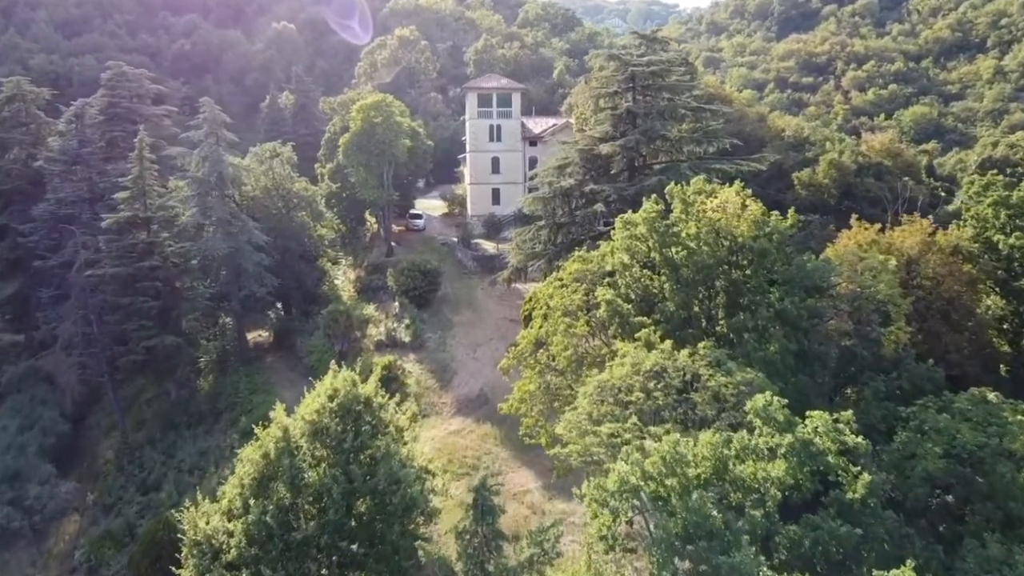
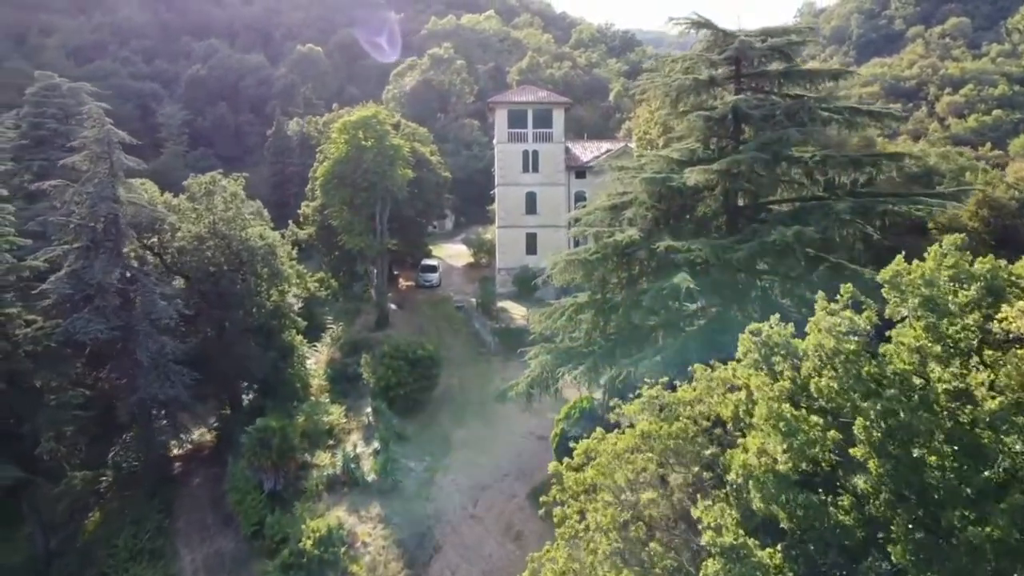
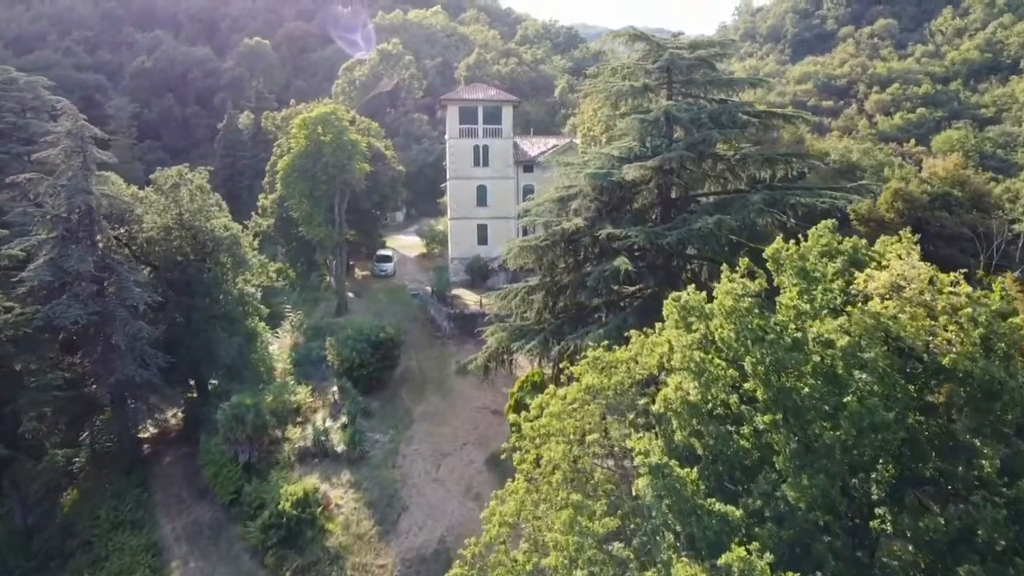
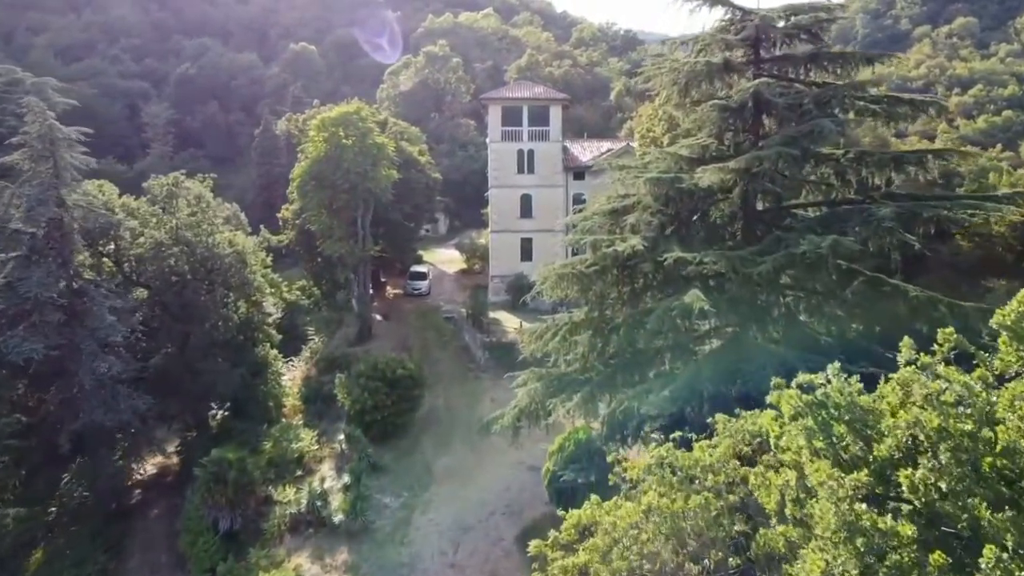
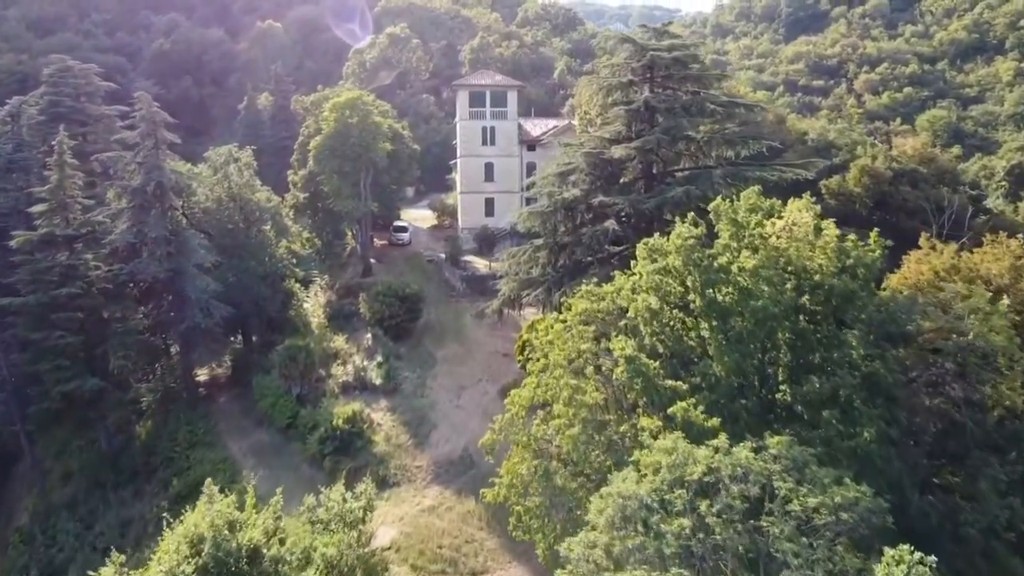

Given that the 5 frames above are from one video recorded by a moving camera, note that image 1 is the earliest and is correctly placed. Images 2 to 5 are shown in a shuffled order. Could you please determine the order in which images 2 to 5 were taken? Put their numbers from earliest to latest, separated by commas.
5, 3, 2, 4
